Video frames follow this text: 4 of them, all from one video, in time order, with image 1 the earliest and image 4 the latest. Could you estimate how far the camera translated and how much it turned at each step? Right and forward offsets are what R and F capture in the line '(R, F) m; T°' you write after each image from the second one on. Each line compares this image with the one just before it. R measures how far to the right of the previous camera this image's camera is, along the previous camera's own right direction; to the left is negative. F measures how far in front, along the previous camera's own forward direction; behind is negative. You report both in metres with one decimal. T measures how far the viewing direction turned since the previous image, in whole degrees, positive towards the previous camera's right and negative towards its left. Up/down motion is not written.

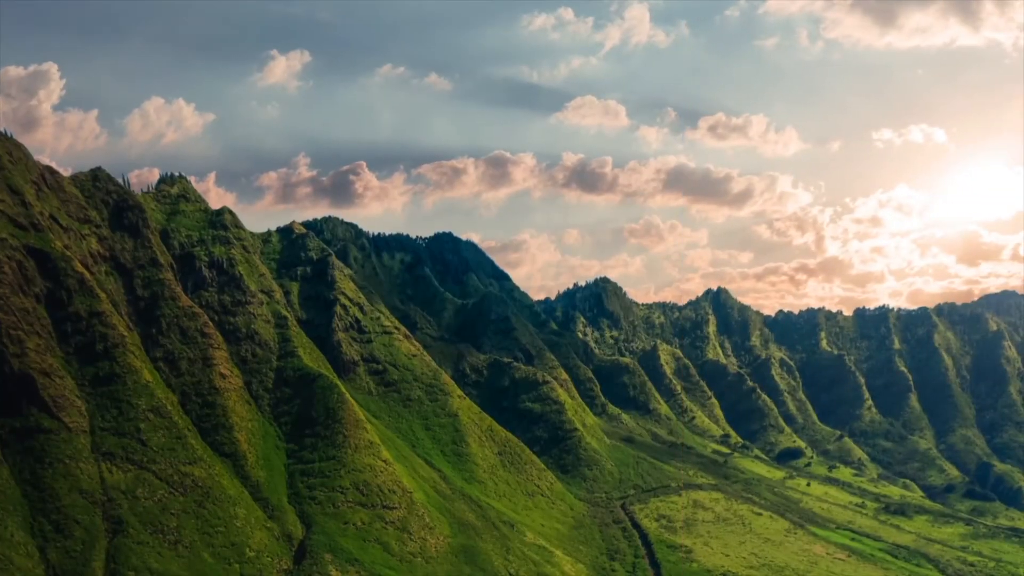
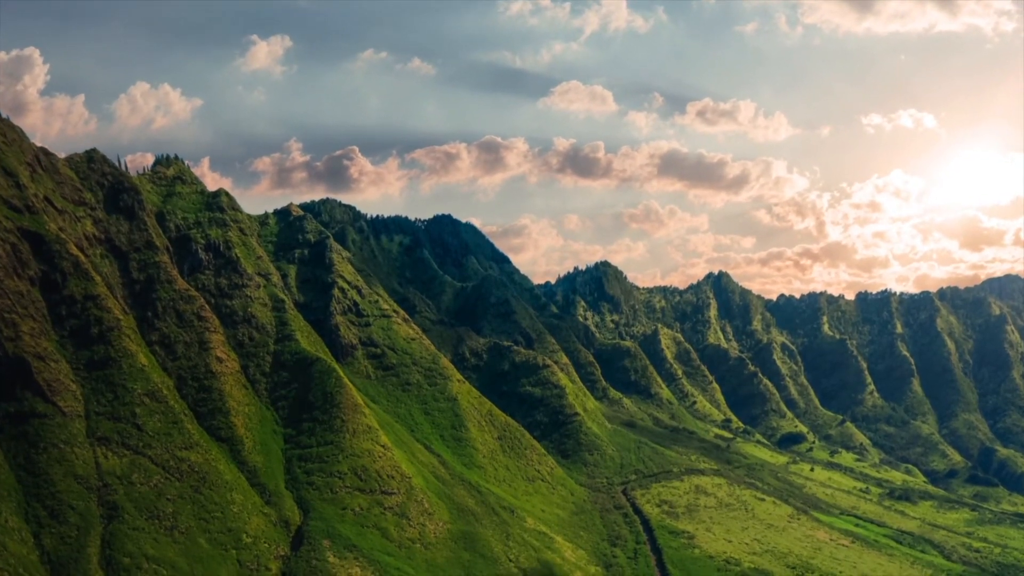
(-0.1, +6.8) m; 0°
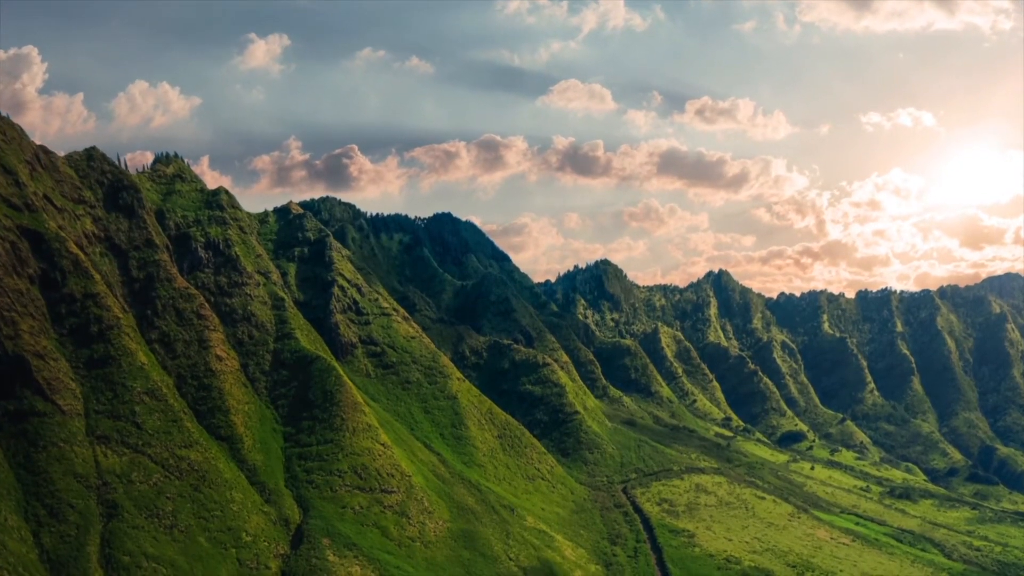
(0.0, +0.7) m; 0°
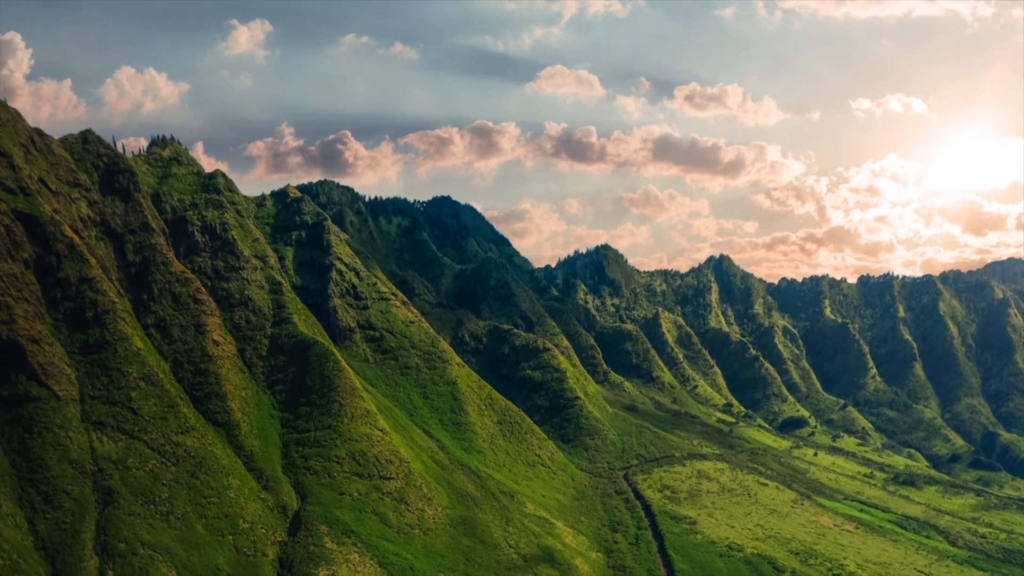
(-0.1, +6.1) m; 0°
